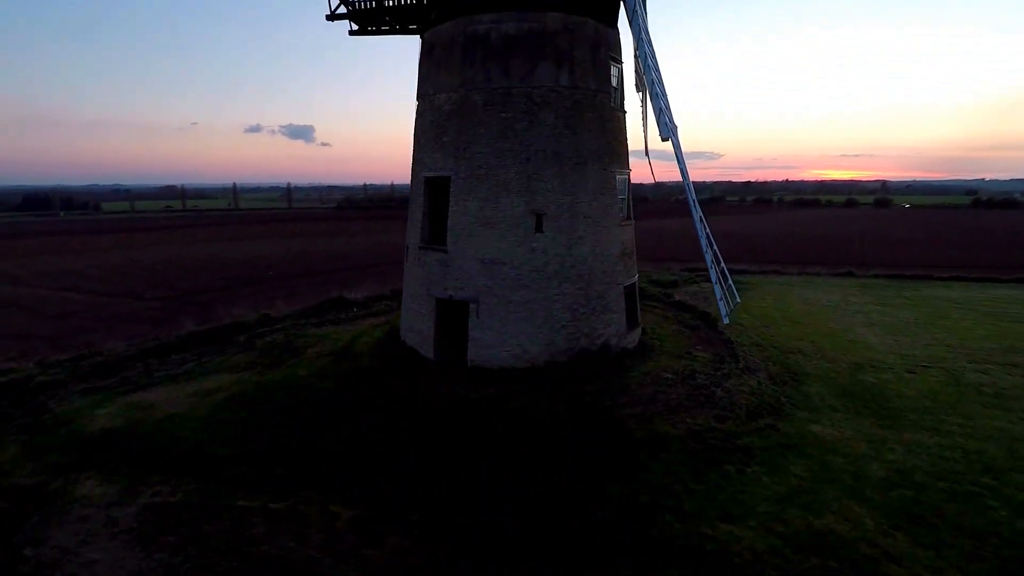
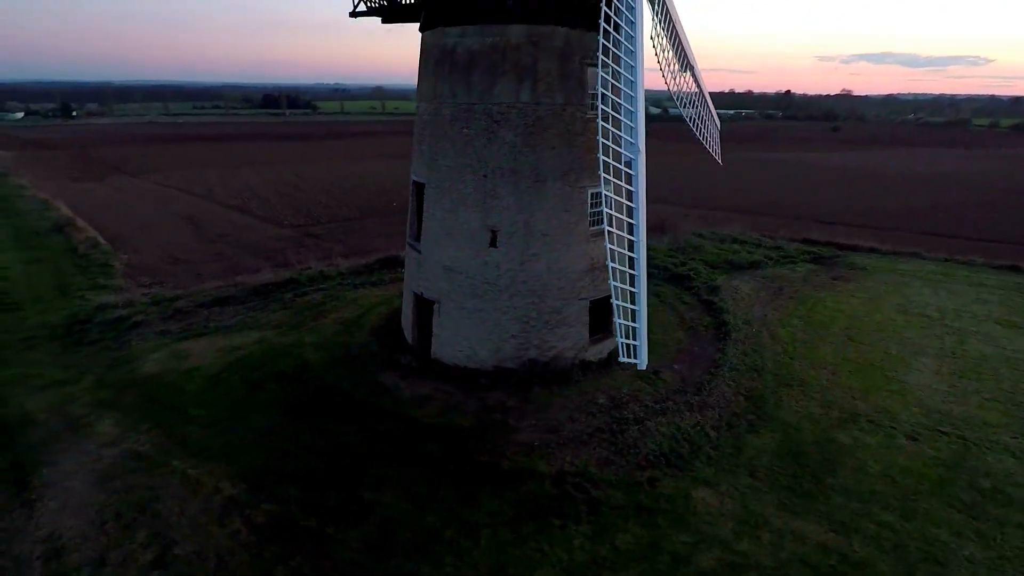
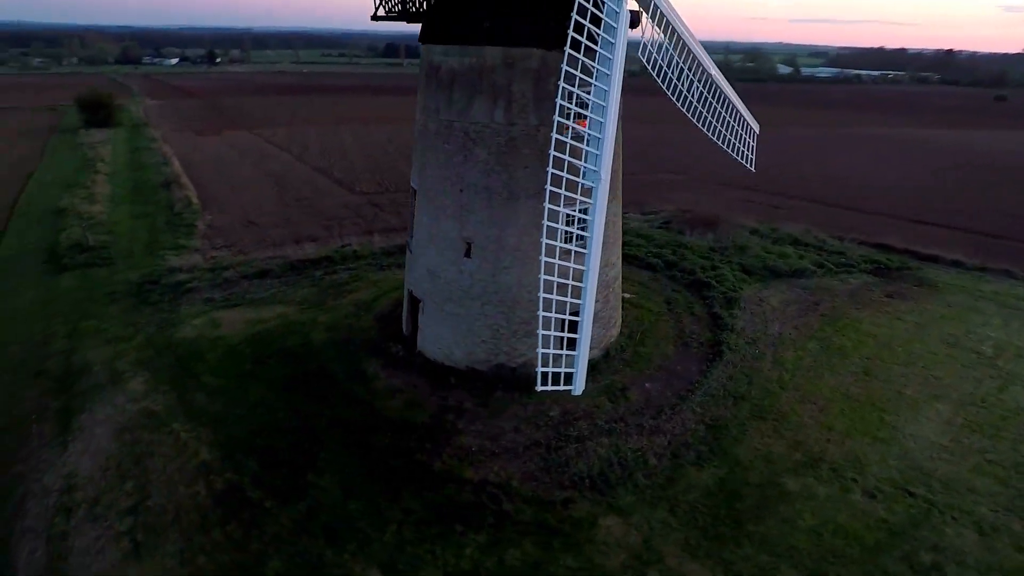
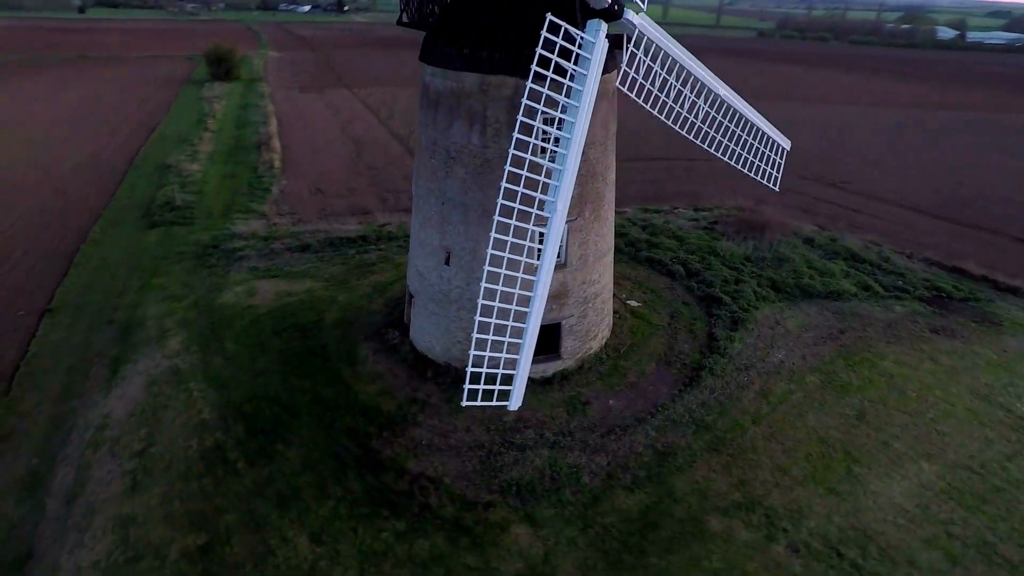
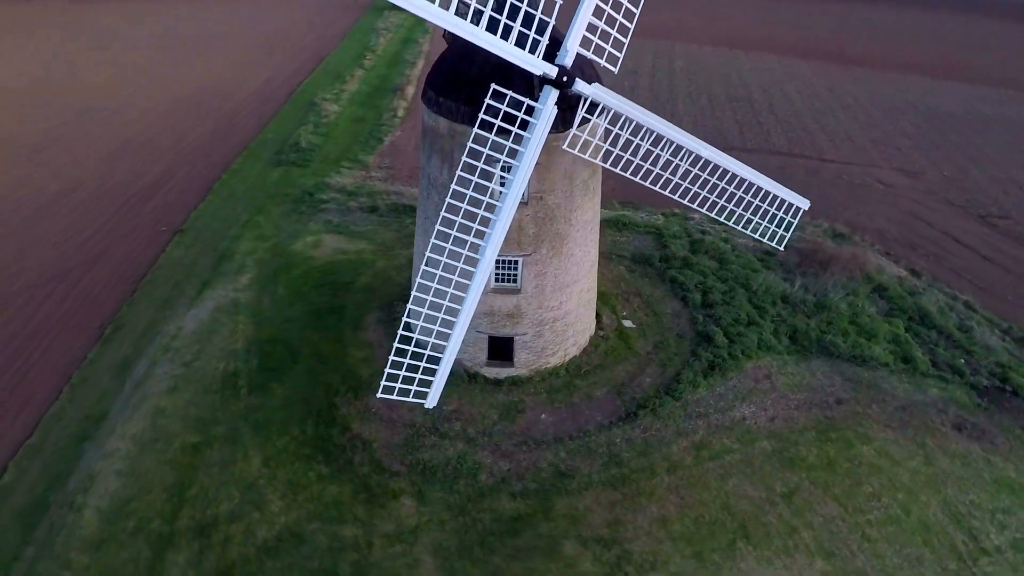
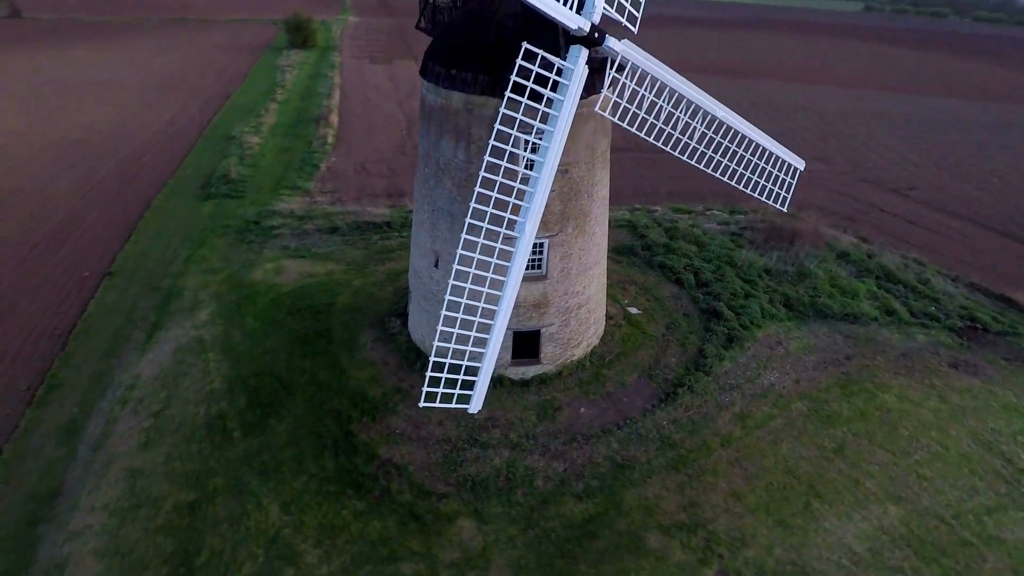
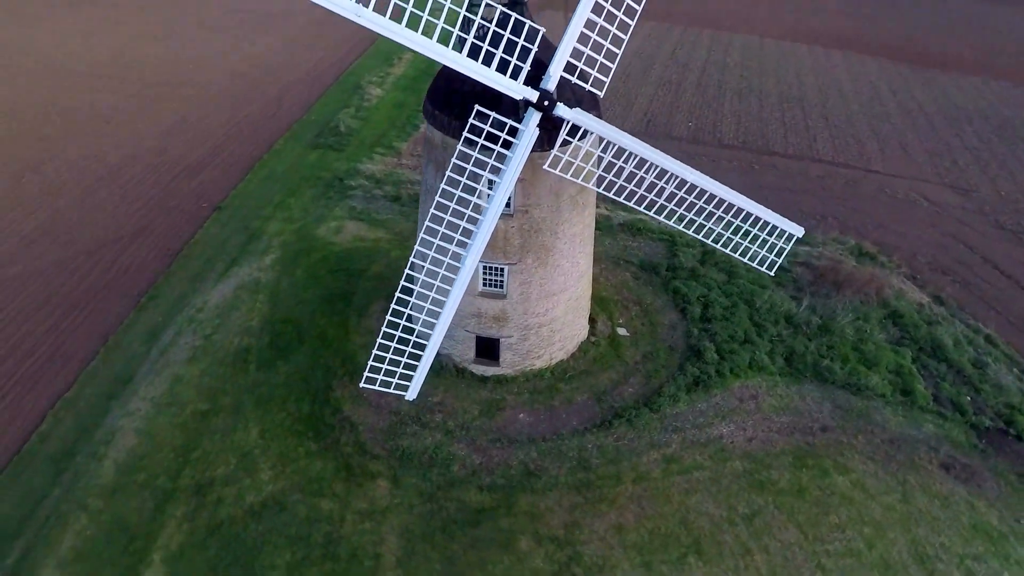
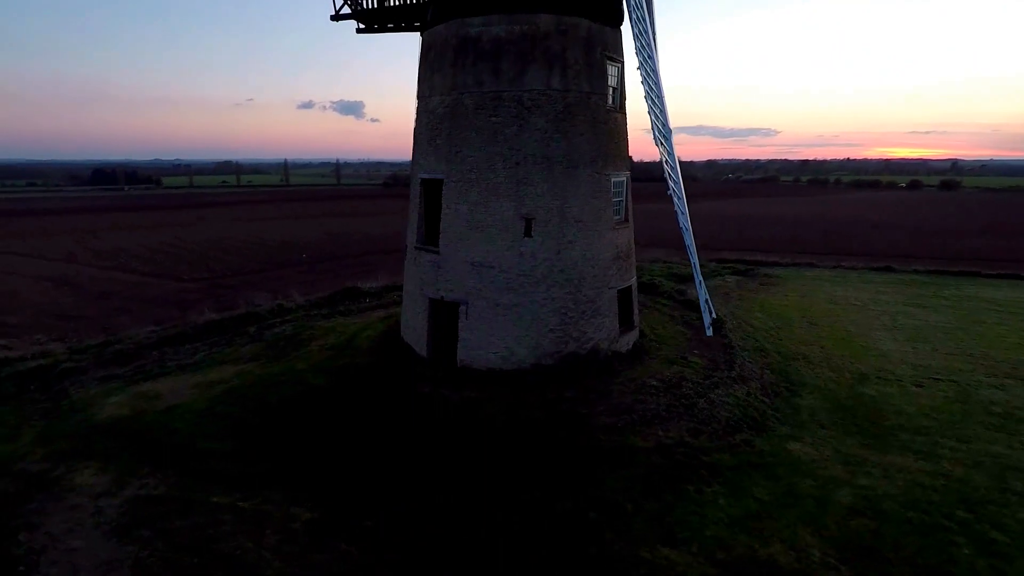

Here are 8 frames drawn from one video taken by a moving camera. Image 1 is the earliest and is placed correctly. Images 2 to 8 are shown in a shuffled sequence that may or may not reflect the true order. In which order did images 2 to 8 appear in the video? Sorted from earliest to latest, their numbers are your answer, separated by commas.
8, 2, 3, 4, 6, 5, 7
